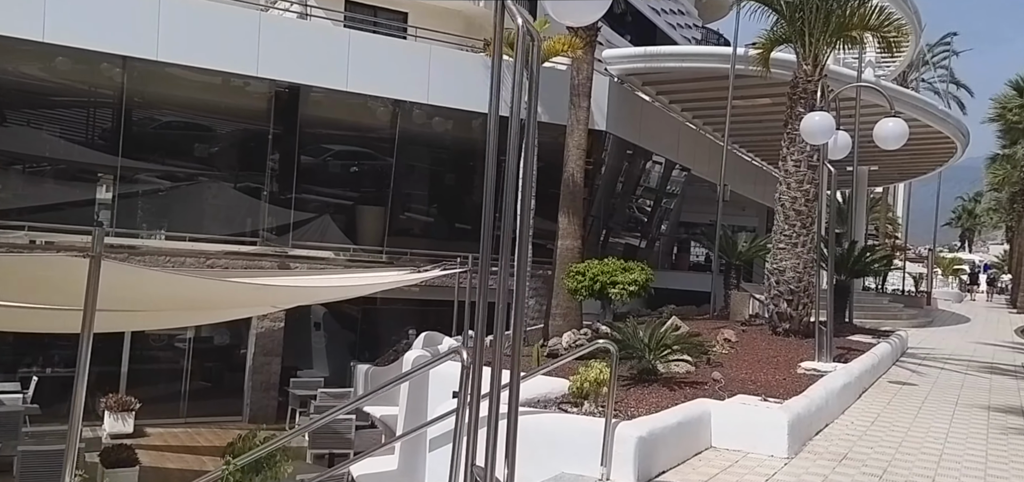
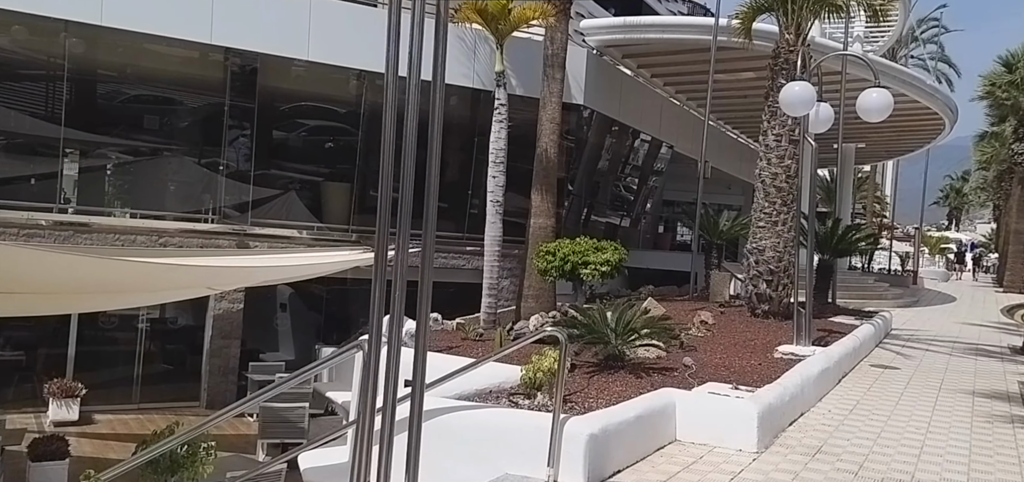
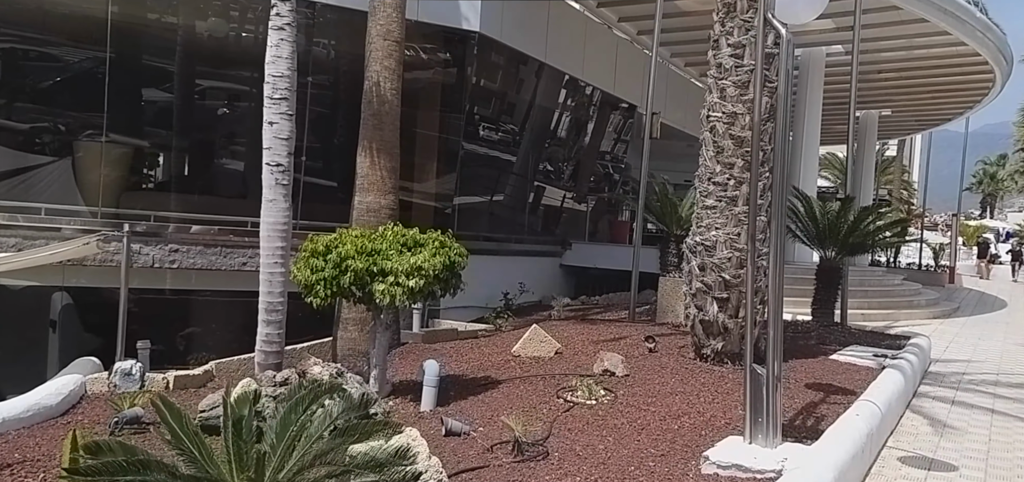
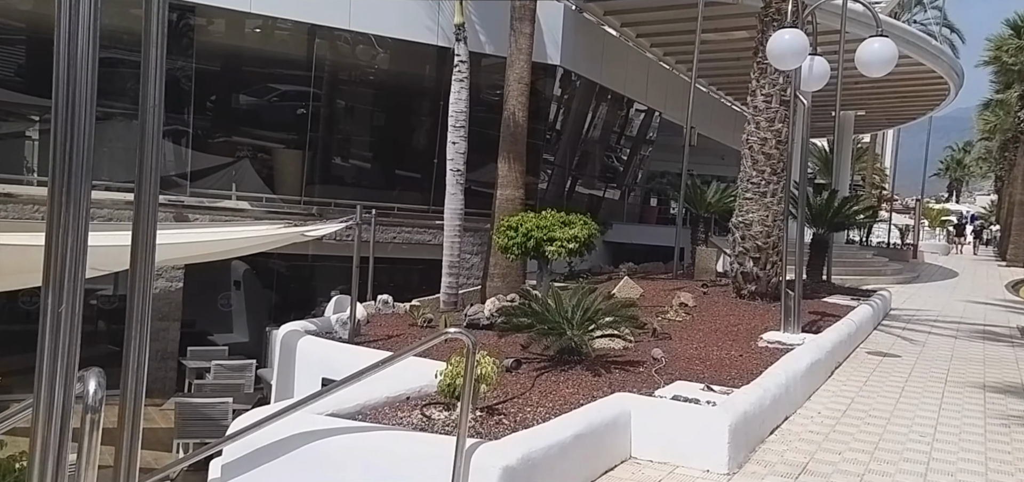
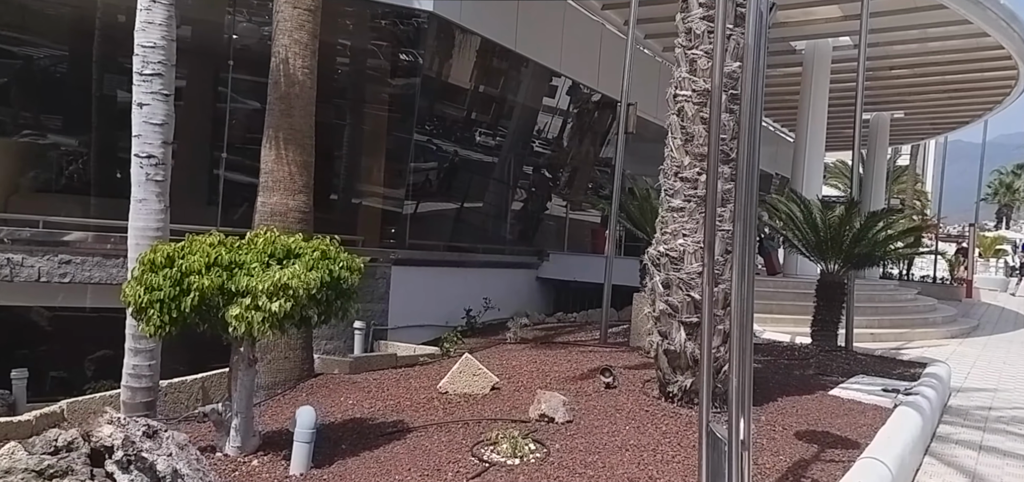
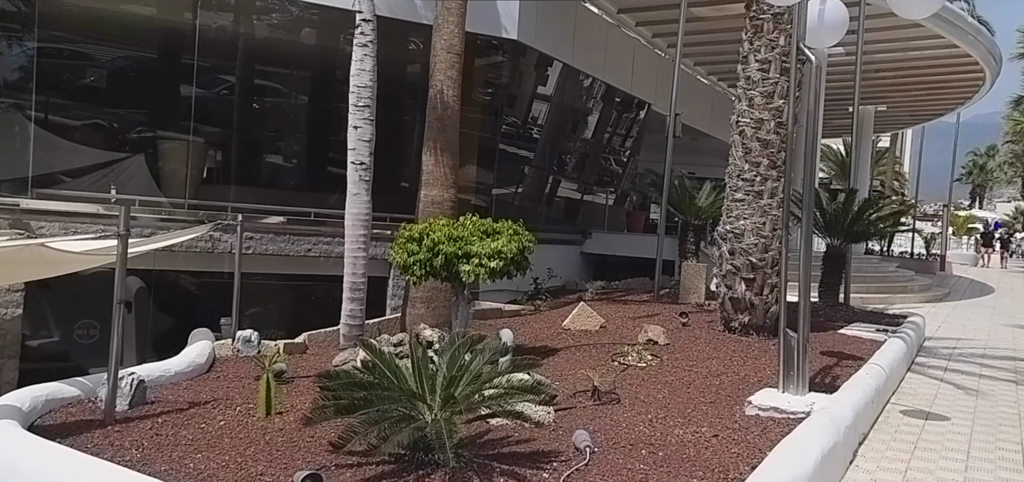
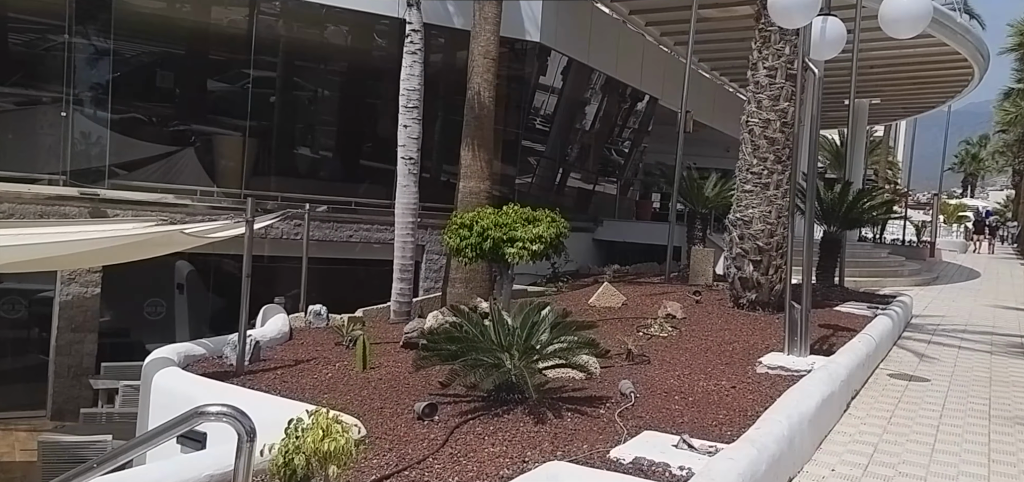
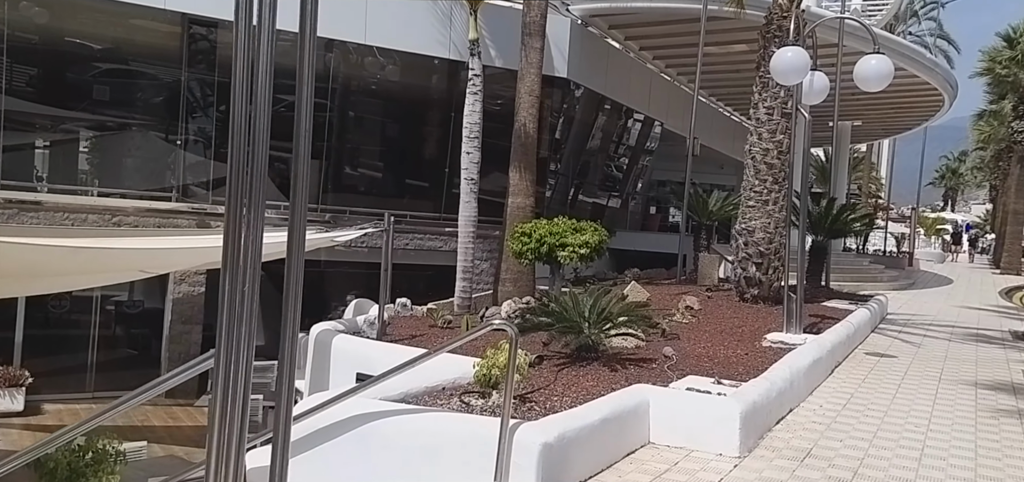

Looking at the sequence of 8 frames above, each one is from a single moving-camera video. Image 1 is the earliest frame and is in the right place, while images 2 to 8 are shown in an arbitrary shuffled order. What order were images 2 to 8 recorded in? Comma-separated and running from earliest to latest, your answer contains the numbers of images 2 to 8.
2, 8, 4, 7, 6, 3, 5
